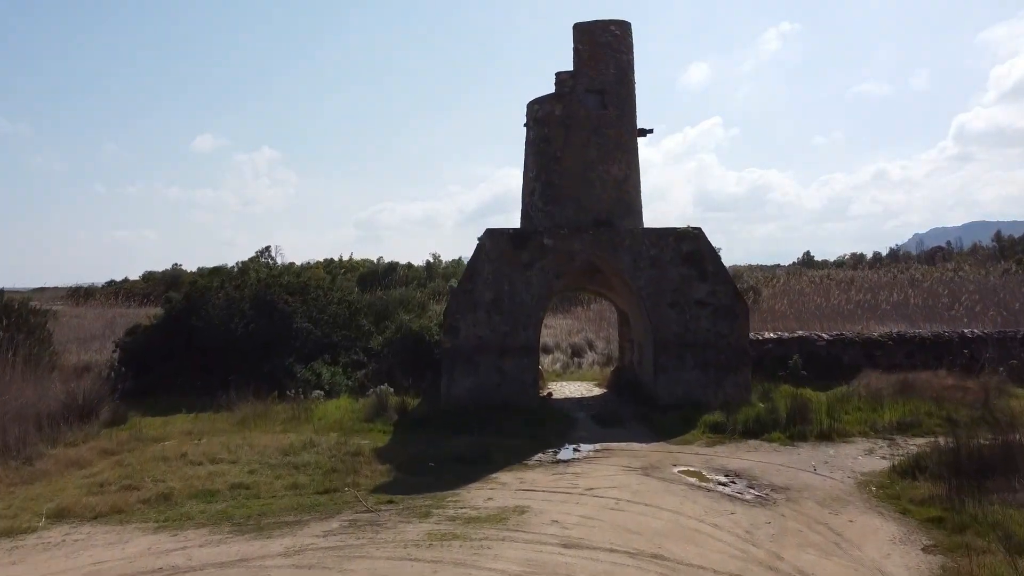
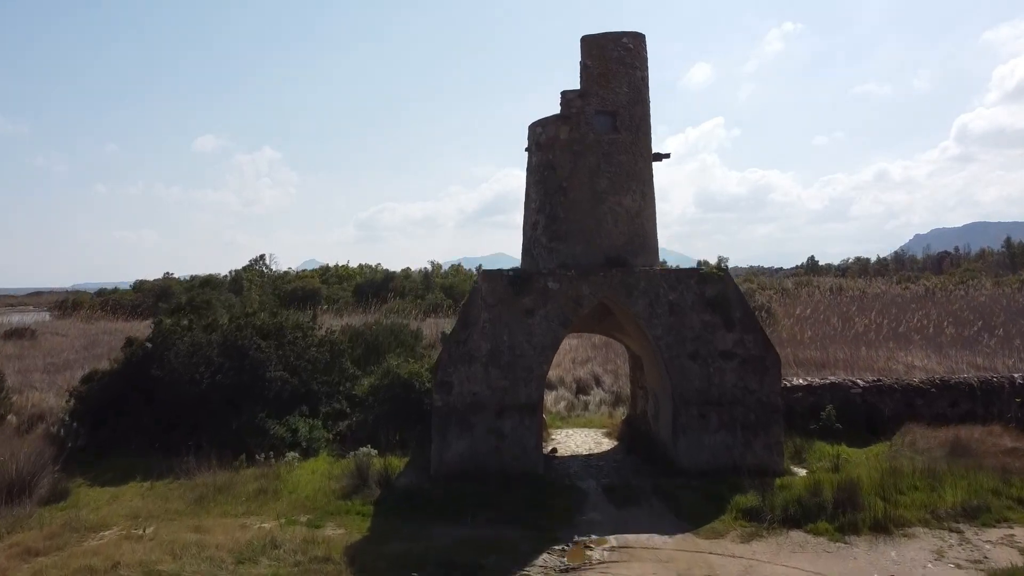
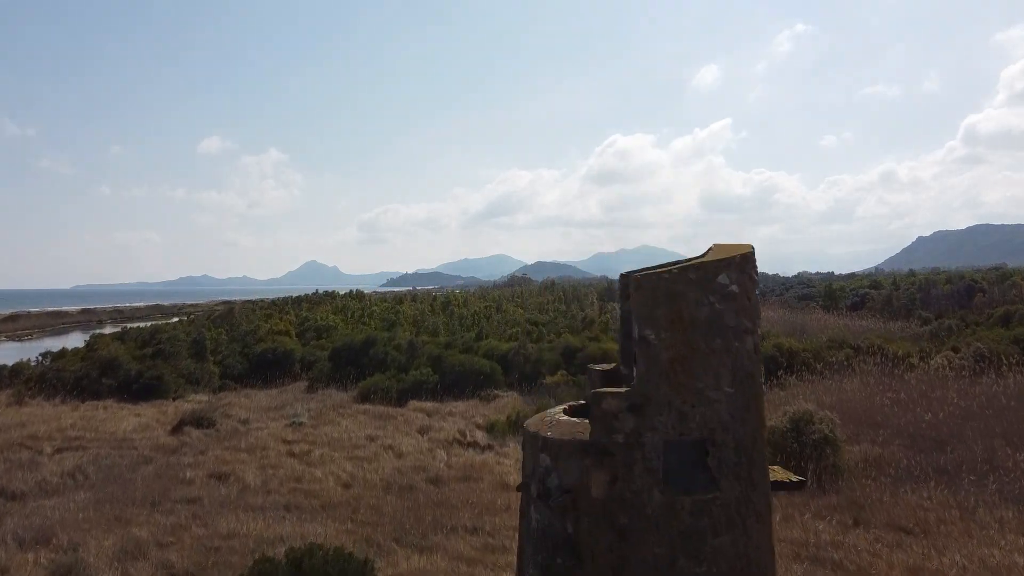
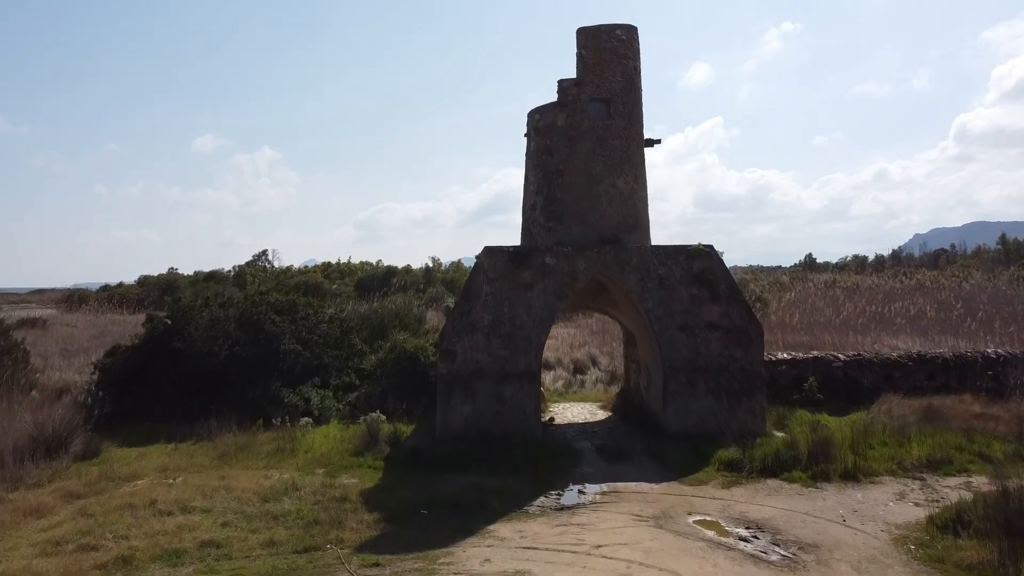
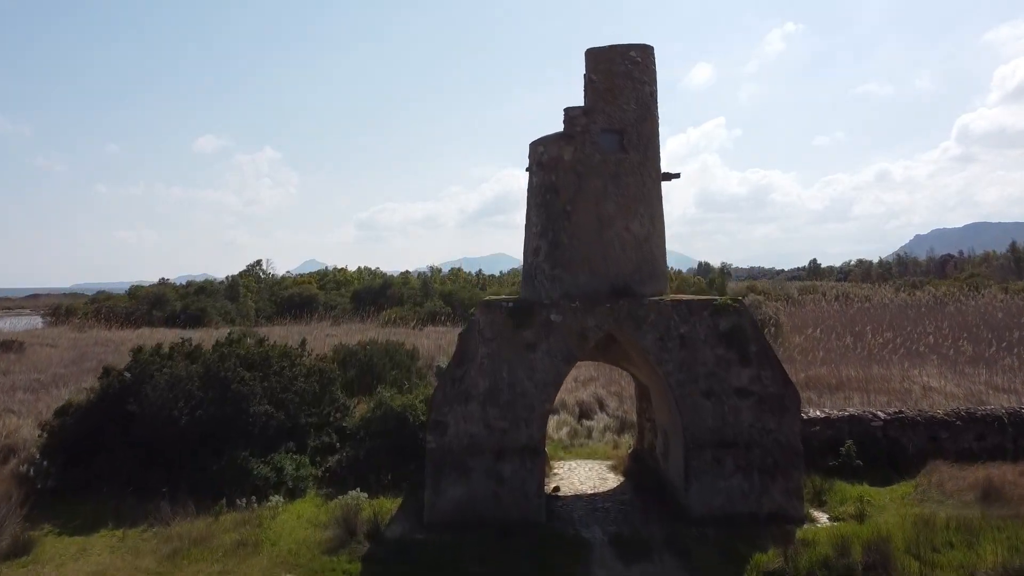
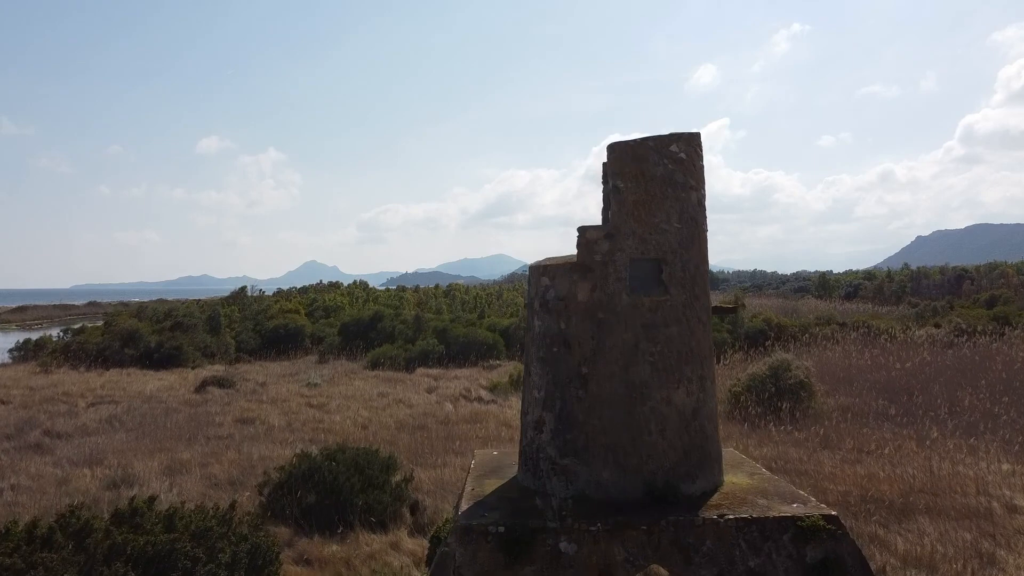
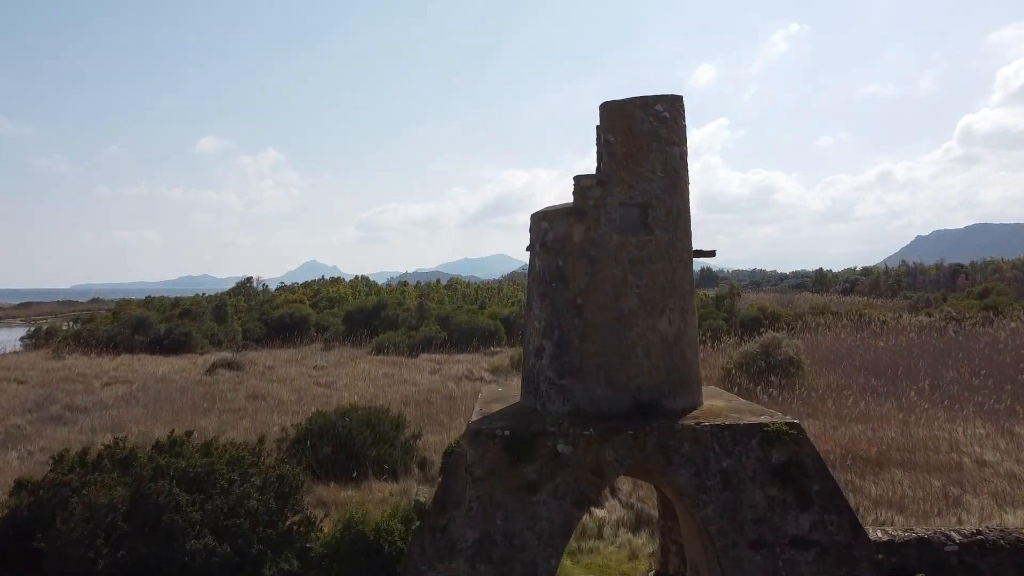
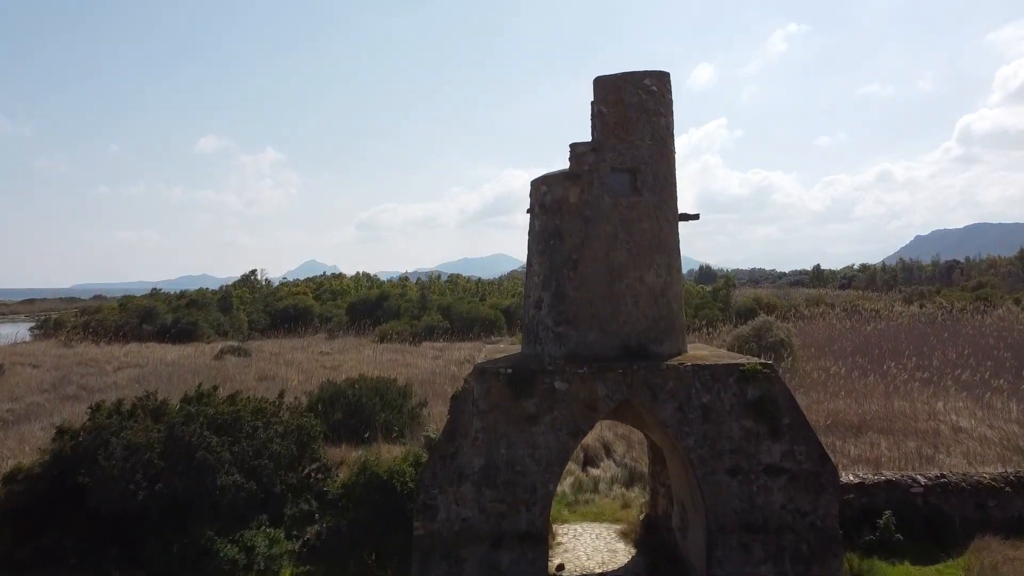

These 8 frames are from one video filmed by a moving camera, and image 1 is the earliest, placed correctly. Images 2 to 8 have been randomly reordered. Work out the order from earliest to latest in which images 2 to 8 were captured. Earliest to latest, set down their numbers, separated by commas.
4, 2, 5, 8, 7, 6, 3
